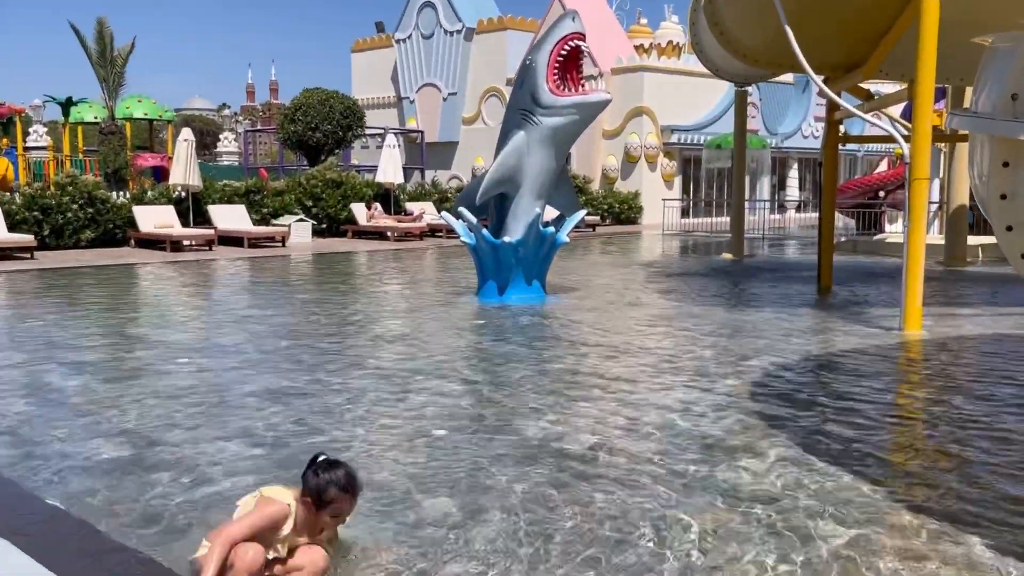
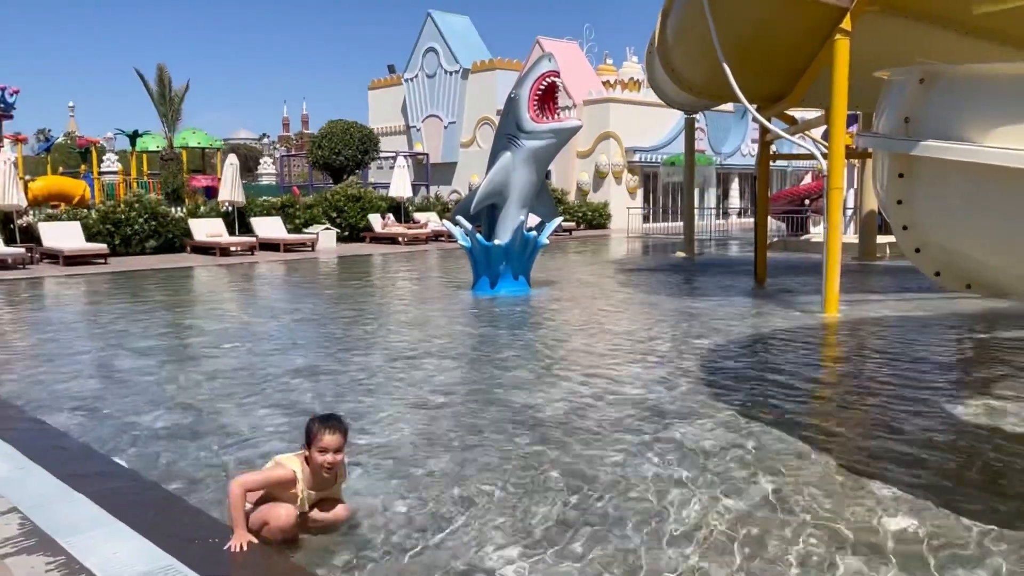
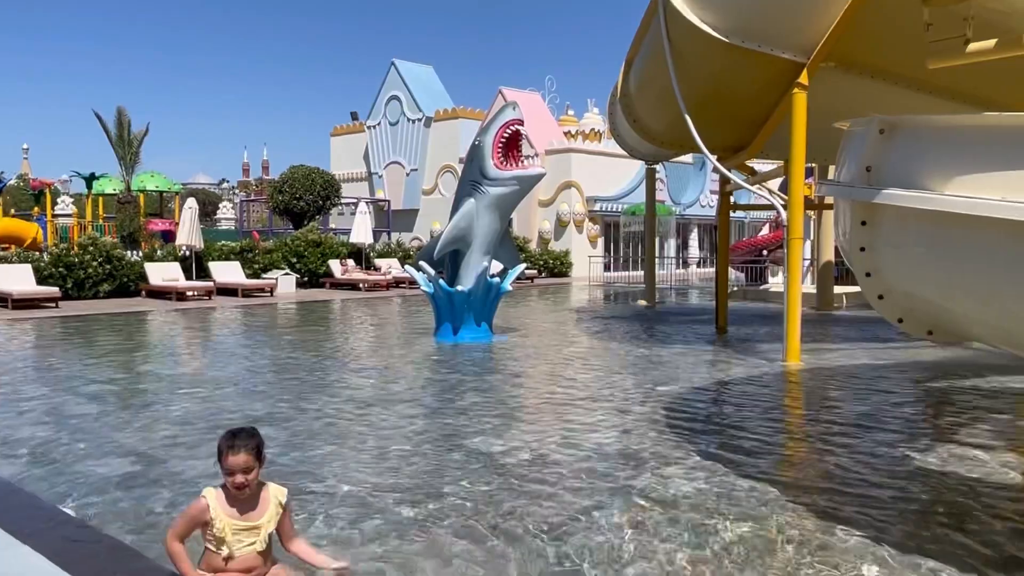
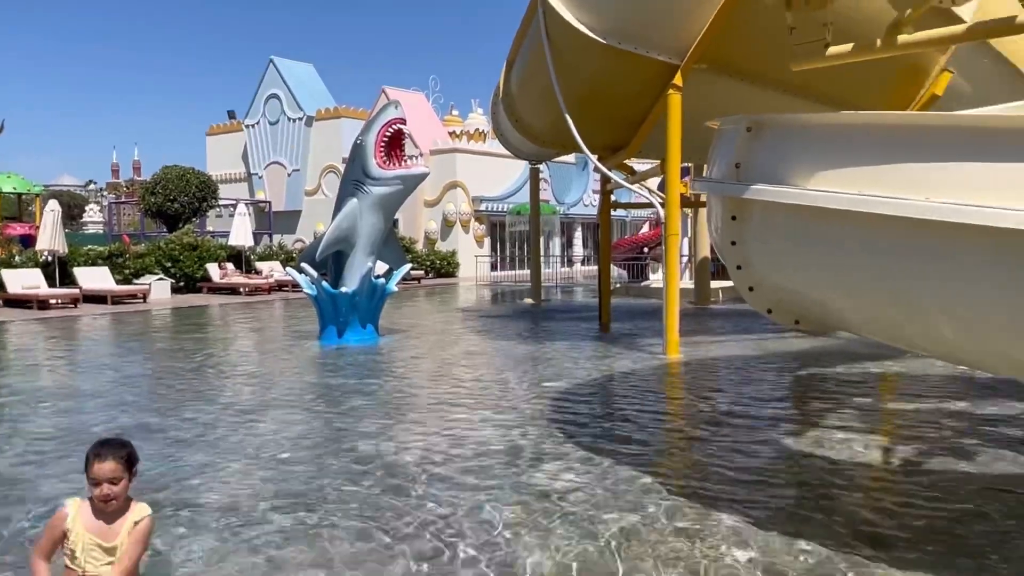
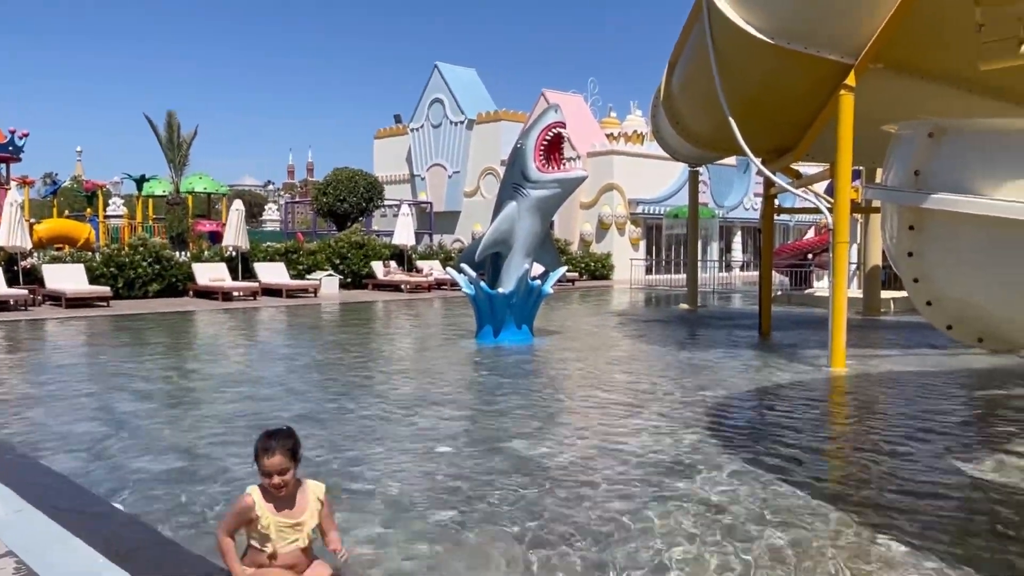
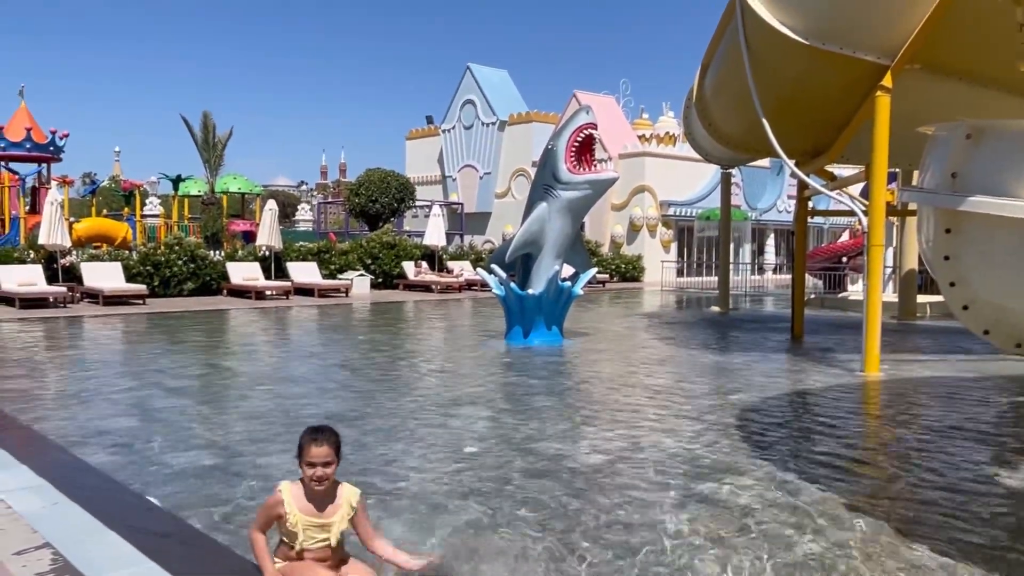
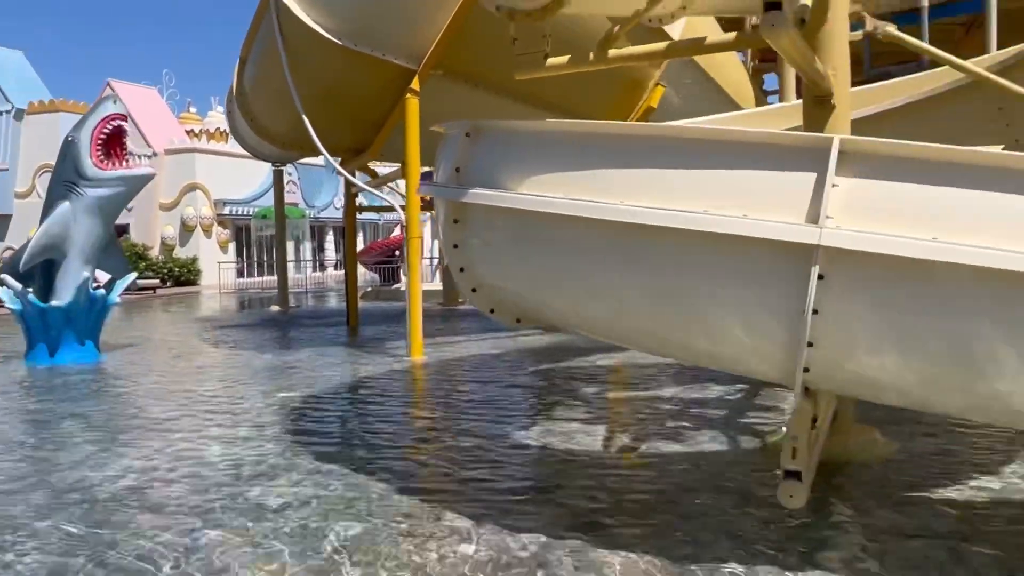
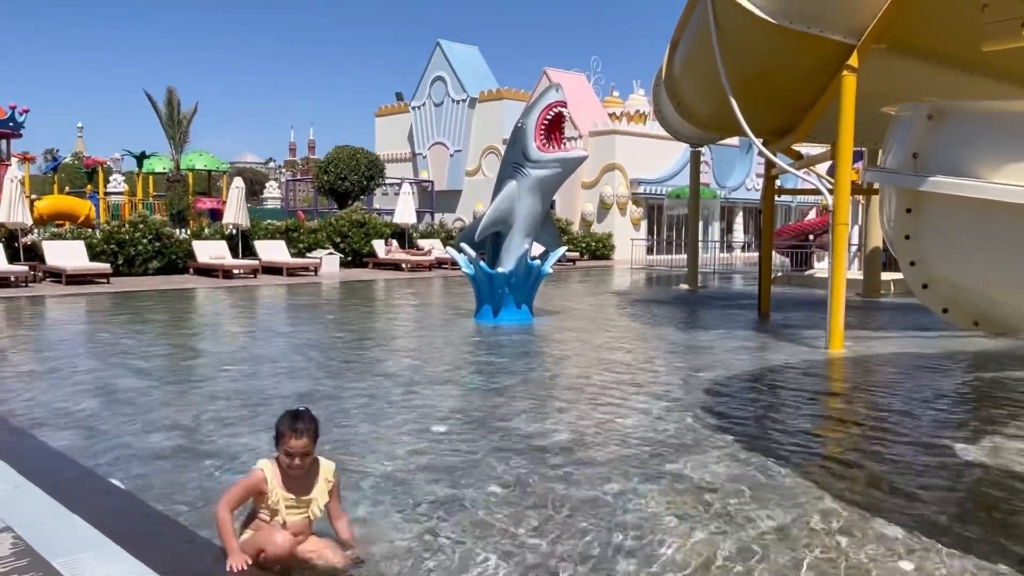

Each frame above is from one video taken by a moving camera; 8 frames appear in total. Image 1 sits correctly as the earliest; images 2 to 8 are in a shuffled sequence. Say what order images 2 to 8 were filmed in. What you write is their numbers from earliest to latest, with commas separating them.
2, 8, 6, 5, 3, 4, 7
